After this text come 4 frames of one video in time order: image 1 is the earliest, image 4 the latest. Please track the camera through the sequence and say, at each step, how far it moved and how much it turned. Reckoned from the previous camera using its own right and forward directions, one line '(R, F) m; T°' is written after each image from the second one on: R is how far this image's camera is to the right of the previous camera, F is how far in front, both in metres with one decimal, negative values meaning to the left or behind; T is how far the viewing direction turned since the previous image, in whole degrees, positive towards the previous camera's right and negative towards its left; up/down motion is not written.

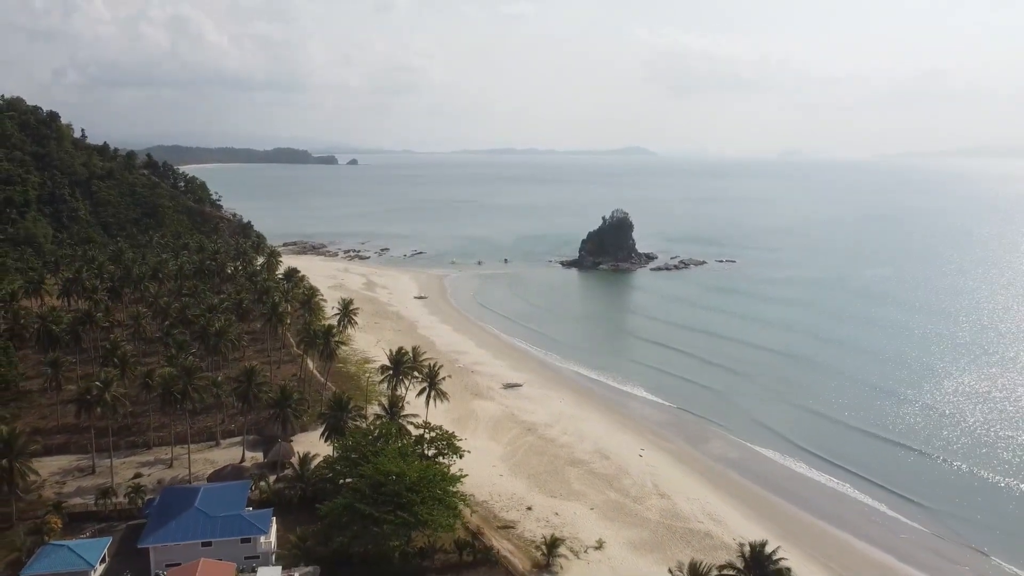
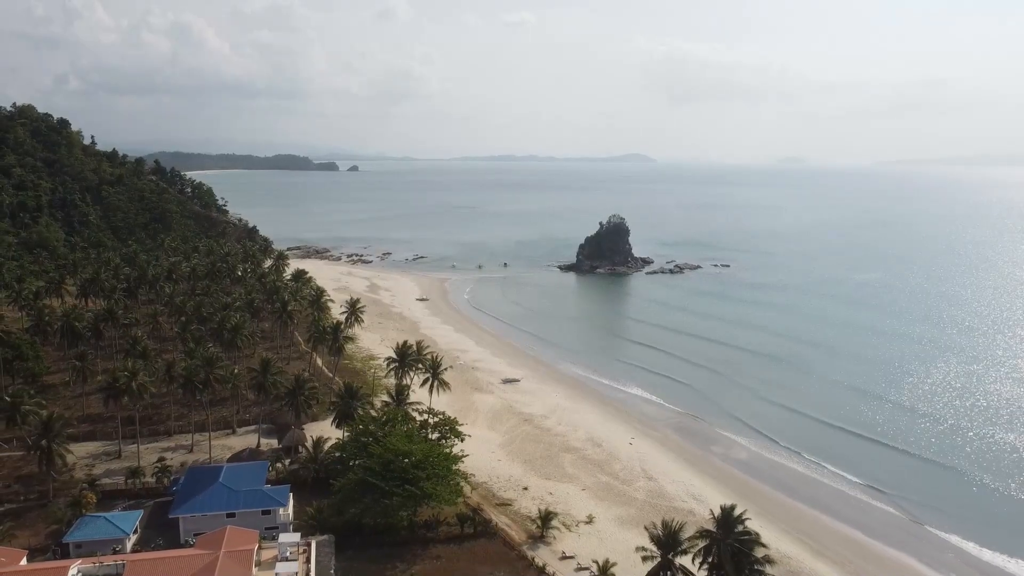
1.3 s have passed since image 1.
(+0.1, -3.0) m; 0°
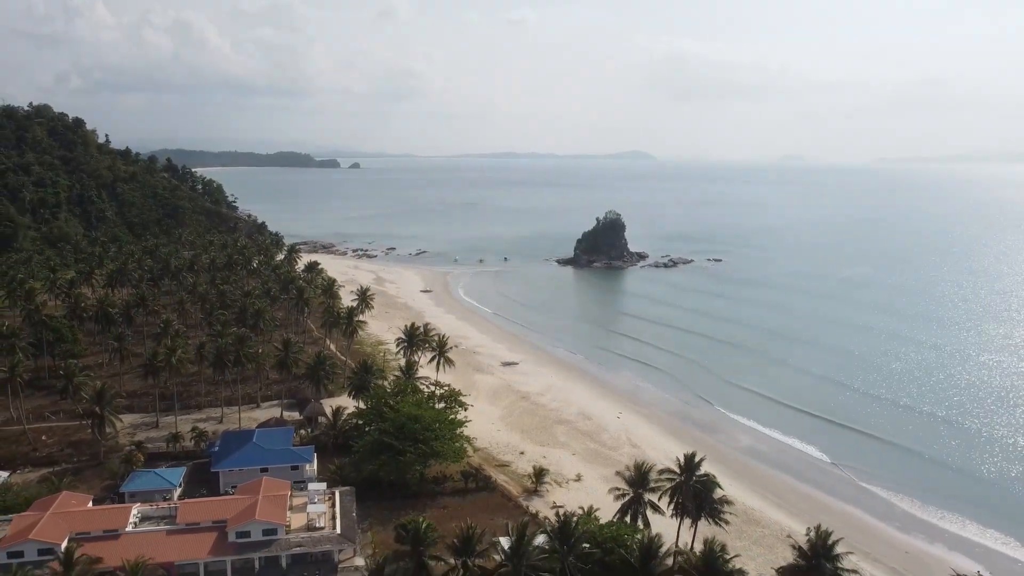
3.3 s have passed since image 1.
(+0.2, -4.8) m; 0°
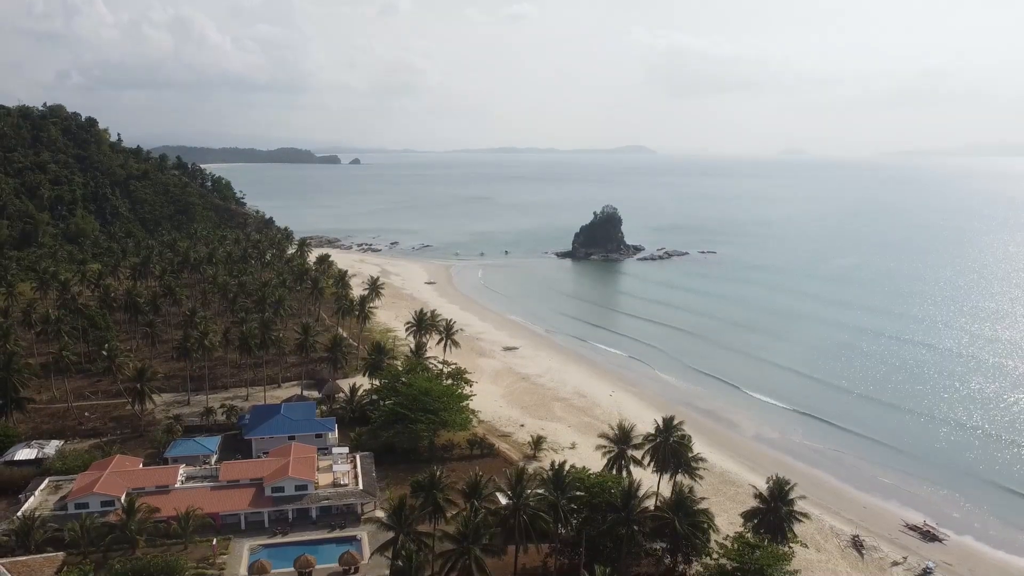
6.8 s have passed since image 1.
(0.0, -4.4) m; 0°
